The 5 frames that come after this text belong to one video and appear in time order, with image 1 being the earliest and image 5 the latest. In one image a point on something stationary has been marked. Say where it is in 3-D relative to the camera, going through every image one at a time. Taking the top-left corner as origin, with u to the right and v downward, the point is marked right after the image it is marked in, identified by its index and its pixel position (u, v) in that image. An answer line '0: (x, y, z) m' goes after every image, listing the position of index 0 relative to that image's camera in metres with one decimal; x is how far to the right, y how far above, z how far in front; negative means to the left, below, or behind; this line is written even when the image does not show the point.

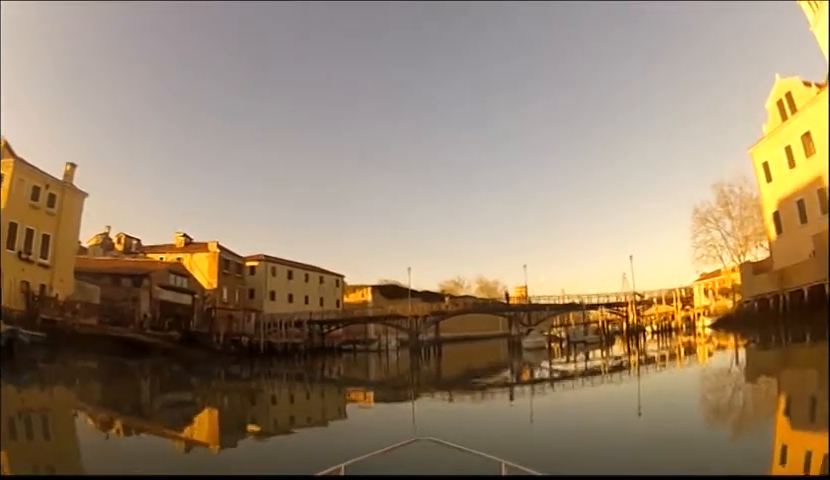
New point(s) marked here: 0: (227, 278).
0: (-5.1, -1.0, +16.2) m
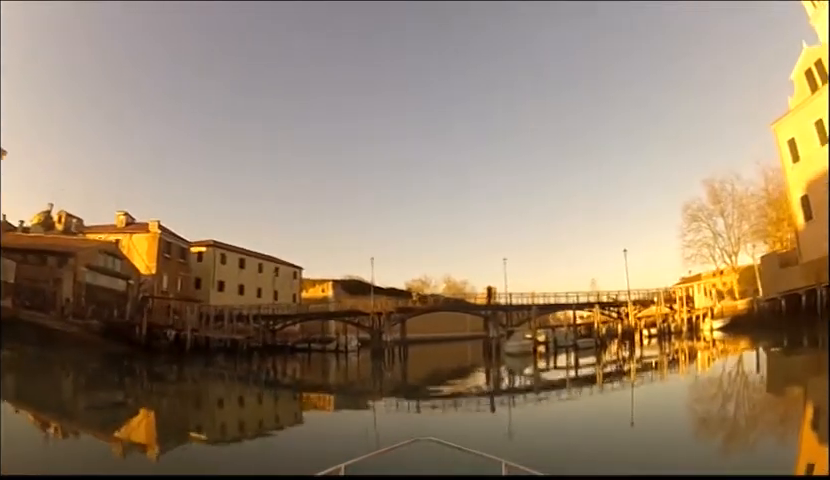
0: (-5.9, -0.5, +14.3) m
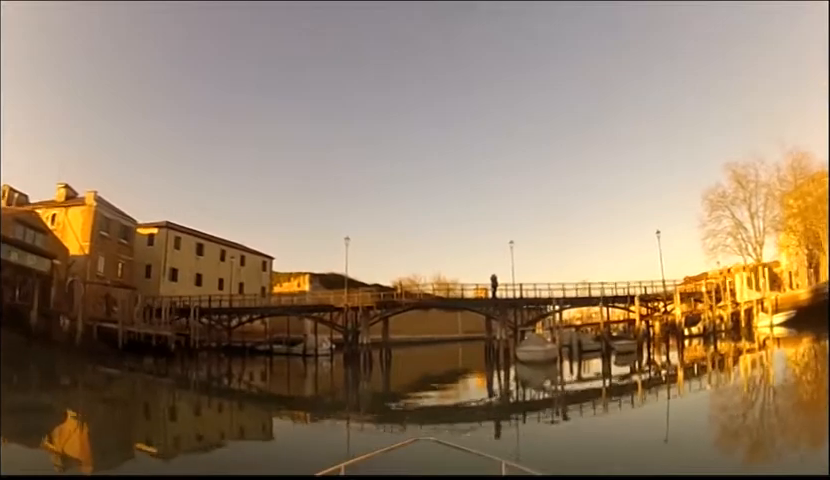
0: (-6.2, -0.1, +12.0) m
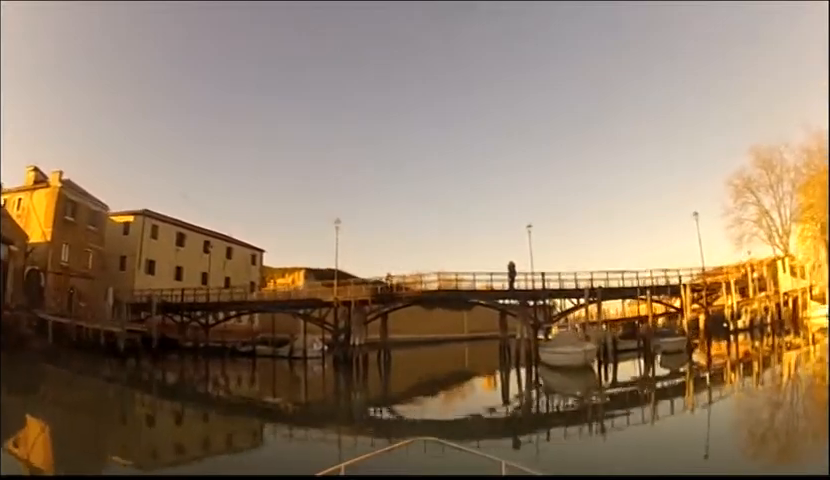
0: (-6.1, +0.2, +10.7) m
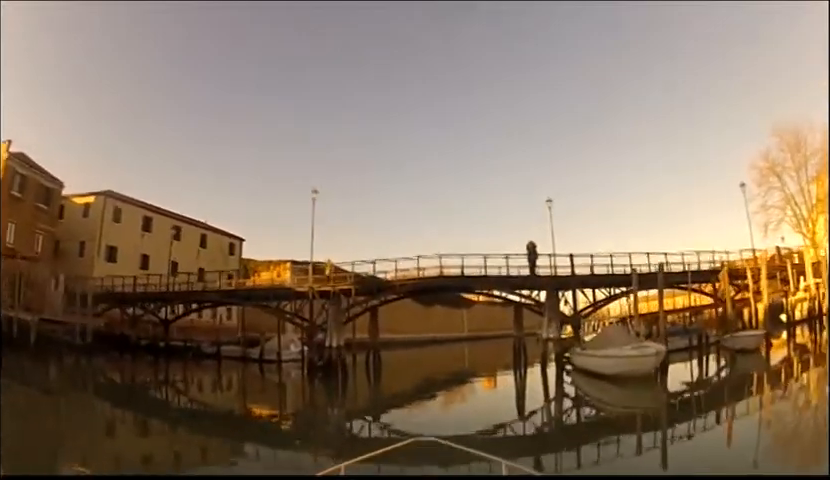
0: (-6.2, +0.4, +9.3) m
